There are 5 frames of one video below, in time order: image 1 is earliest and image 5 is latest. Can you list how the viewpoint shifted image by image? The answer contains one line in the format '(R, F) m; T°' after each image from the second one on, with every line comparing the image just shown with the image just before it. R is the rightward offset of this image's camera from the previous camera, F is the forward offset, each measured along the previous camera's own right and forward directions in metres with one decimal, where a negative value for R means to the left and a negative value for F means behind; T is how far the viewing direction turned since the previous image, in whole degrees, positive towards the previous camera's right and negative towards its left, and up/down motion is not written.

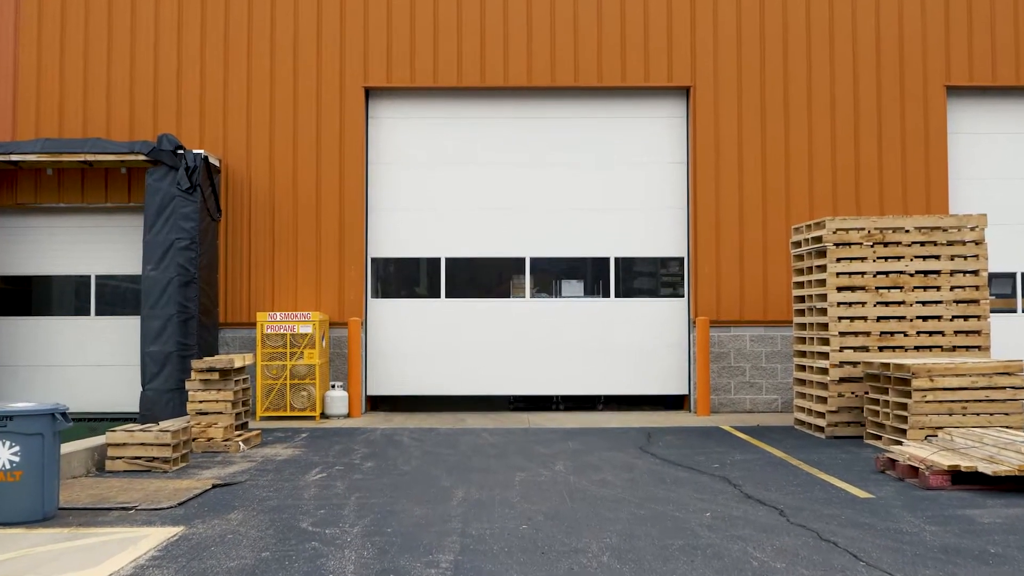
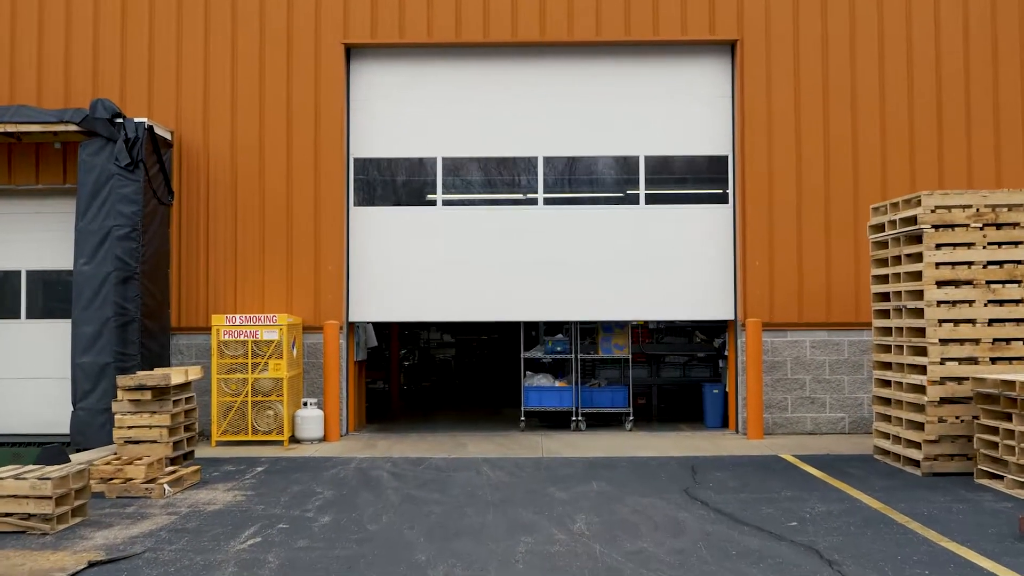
(+0.1, +2.2) m; -1°
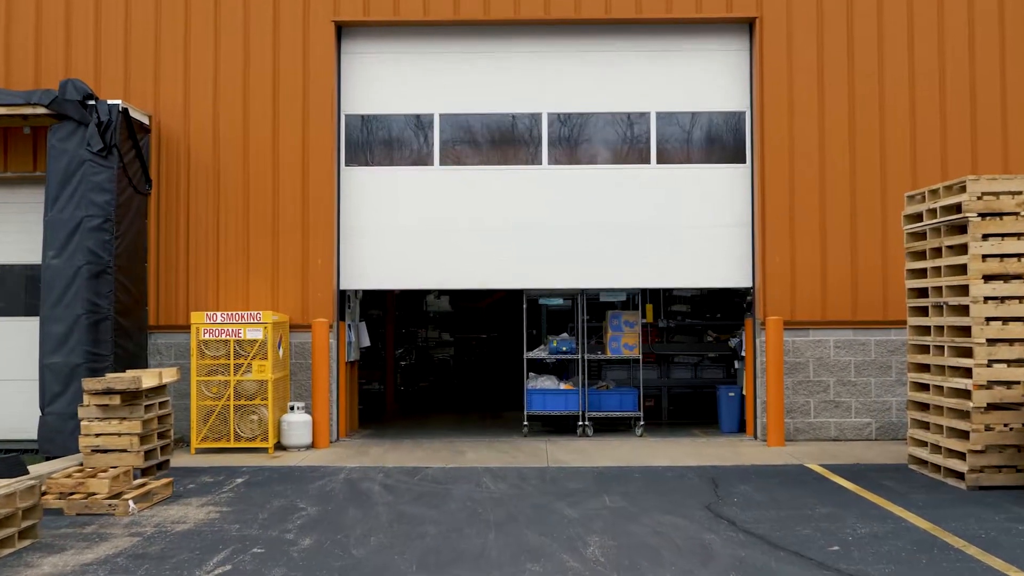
(0.0, +0.7) m; 0°
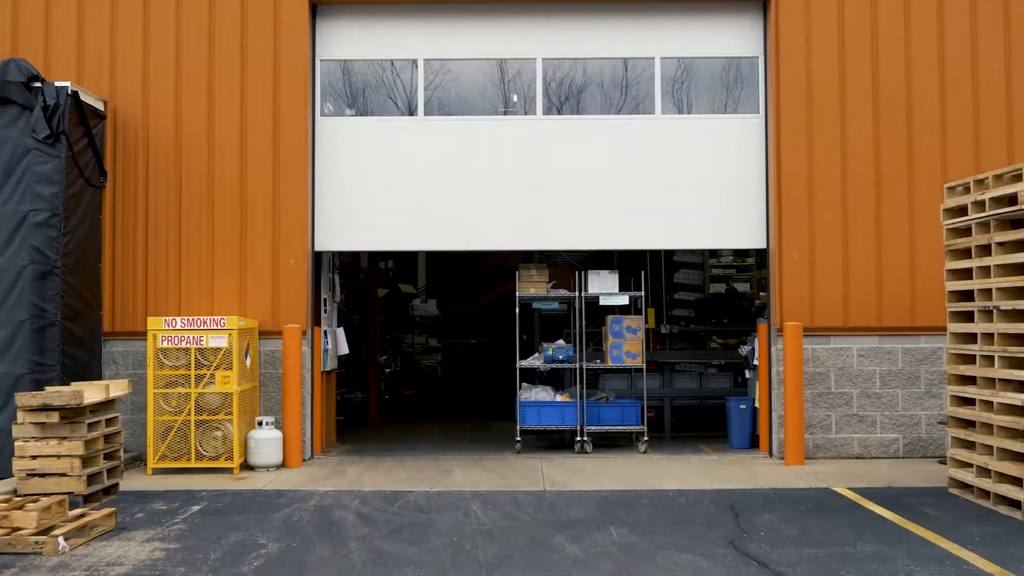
(0.0, +0.9) m; +1°
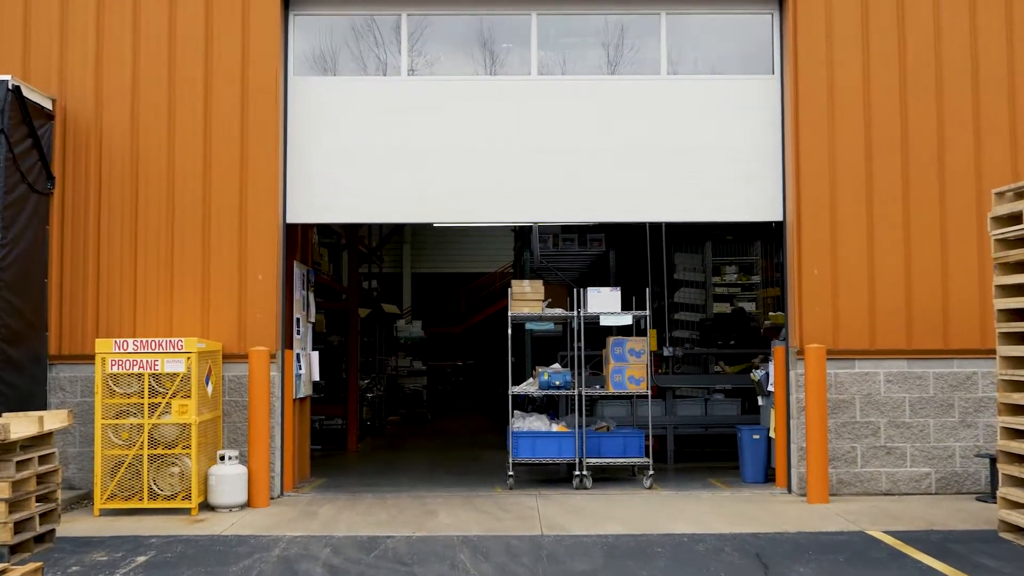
(0.0, +0.9) m; +1°
